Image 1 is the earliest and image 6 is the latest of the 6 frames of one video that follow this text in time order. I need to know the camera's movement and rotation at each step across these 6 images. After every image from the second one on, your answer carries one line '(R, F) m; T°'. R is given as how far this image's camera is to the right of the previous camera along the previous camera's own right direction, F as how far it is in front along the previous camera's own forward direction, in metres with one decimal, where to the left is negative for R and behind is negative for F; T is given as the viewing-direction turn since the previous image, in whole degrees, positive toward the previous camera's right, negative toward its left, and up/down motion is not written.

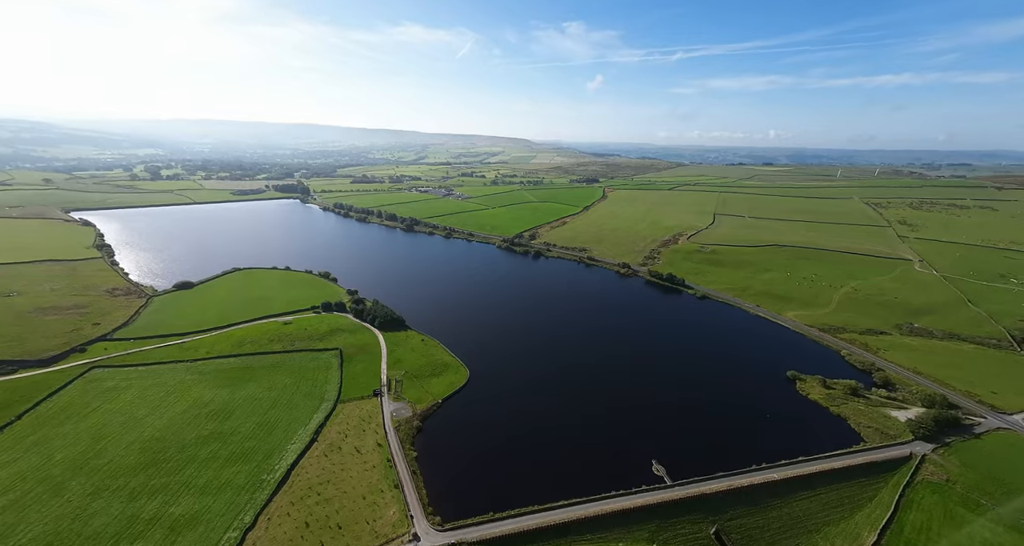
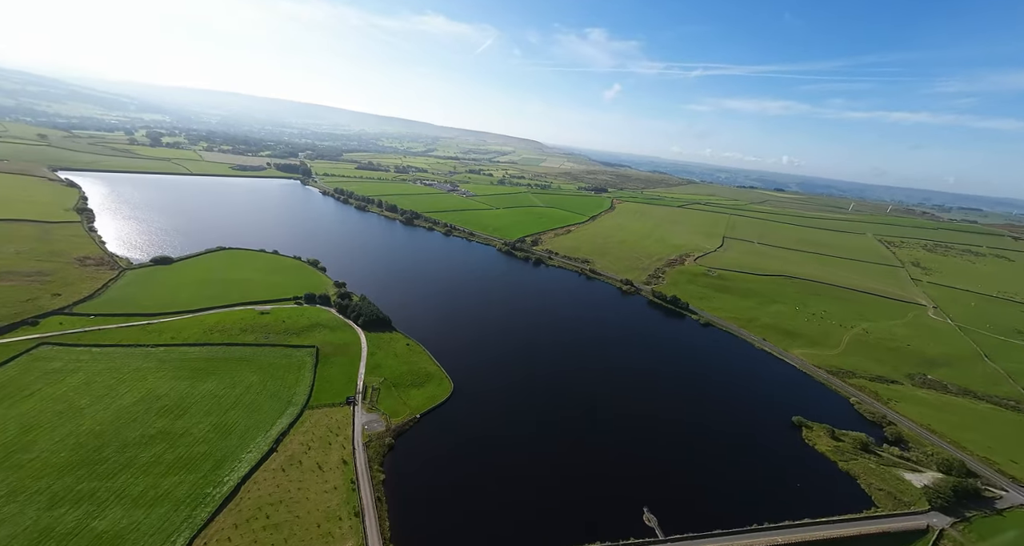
(-0.1, +3.1) m; +1°
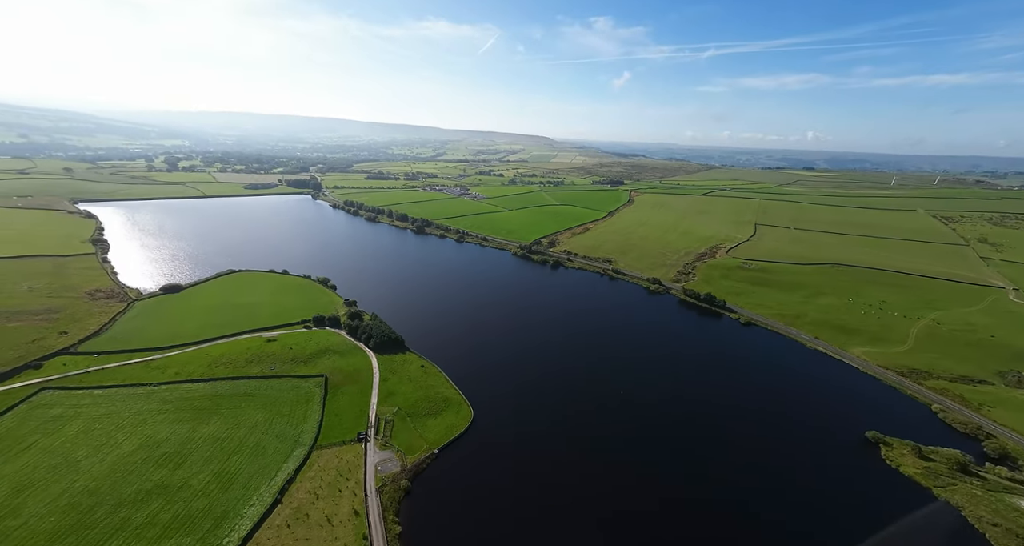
(-0.1, +4.1) m; -3°
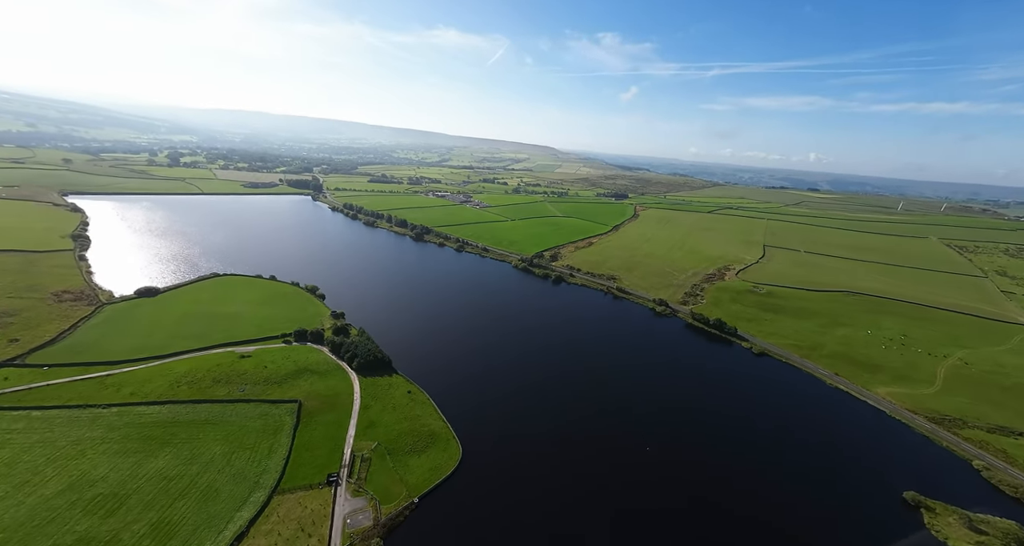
(-0.1, +3.8) m; 0°
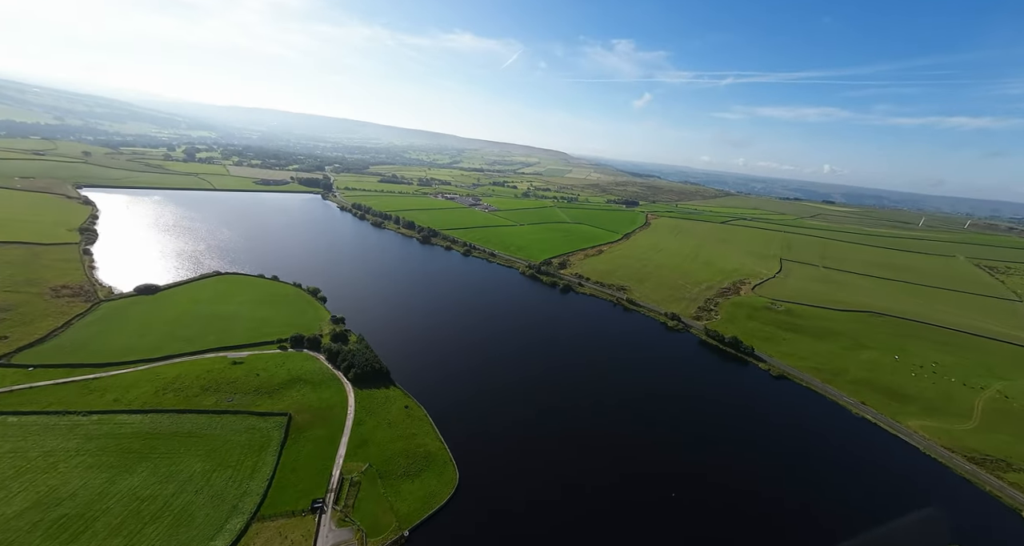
(+0.1, +2.3) m; -1°
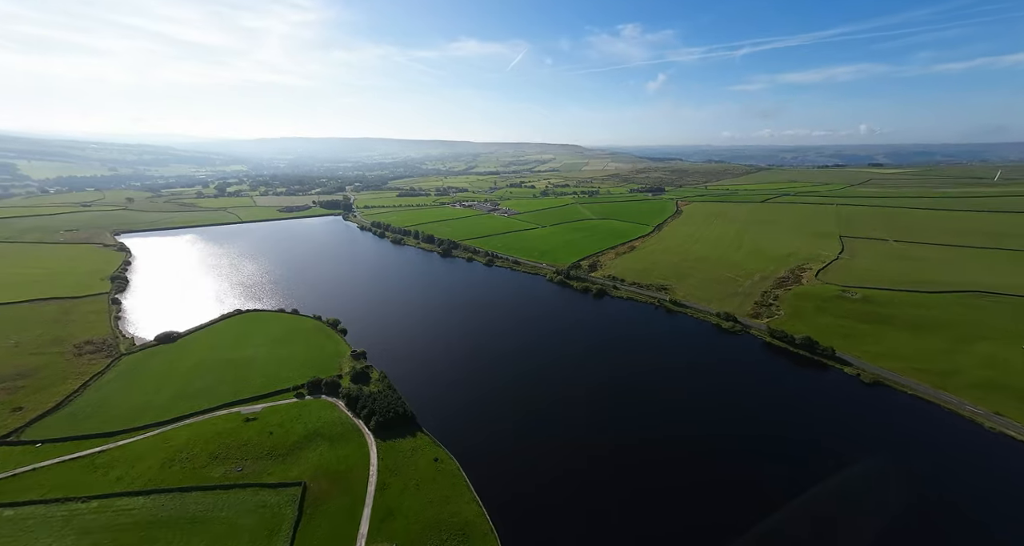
(-0.1, +5.6) m; -4°
